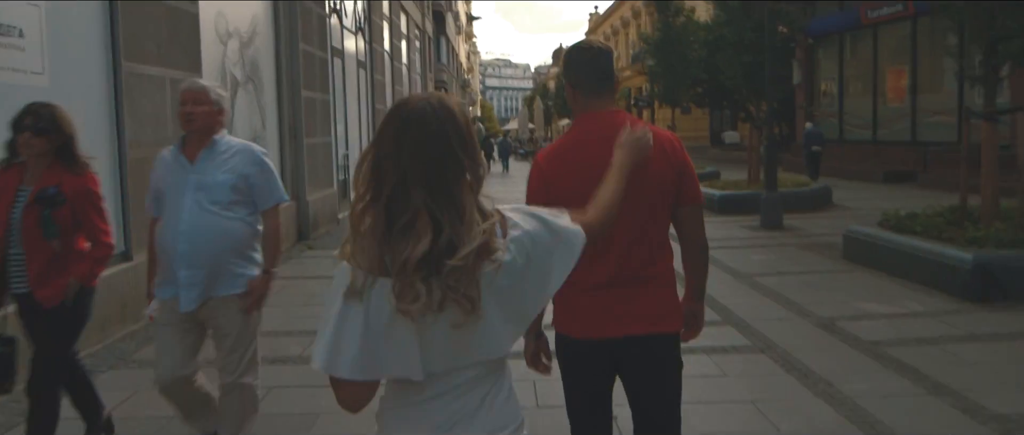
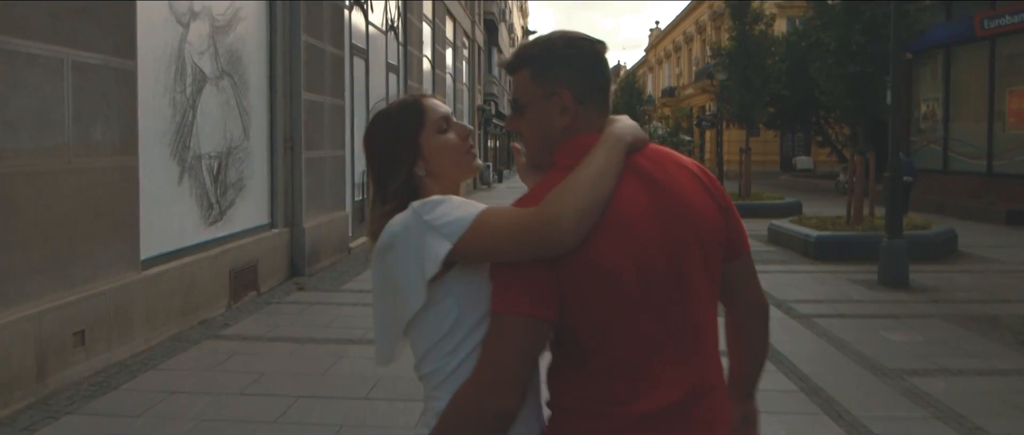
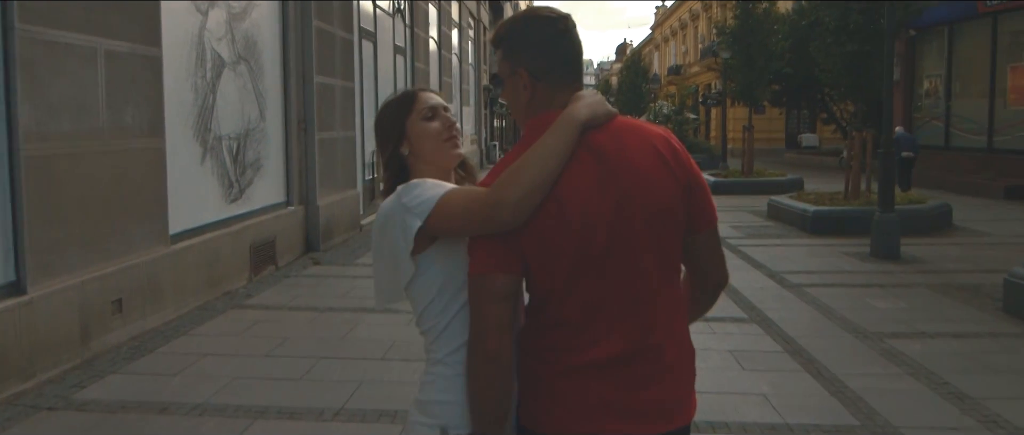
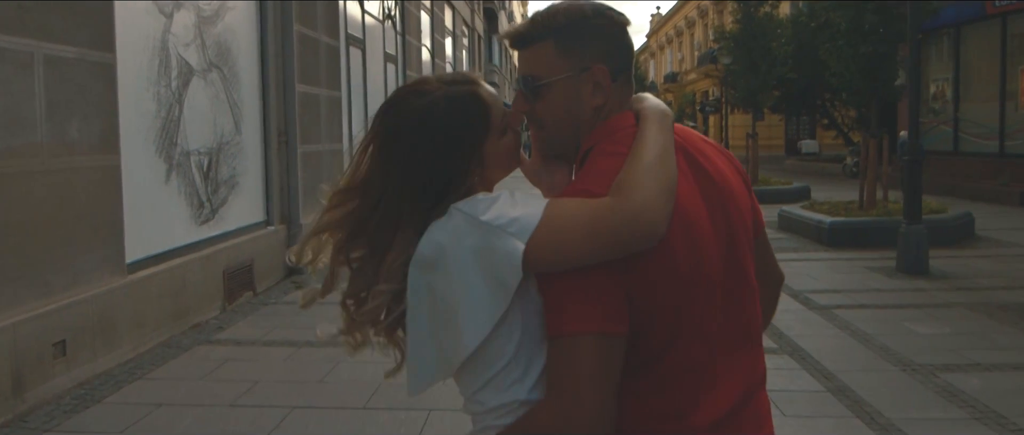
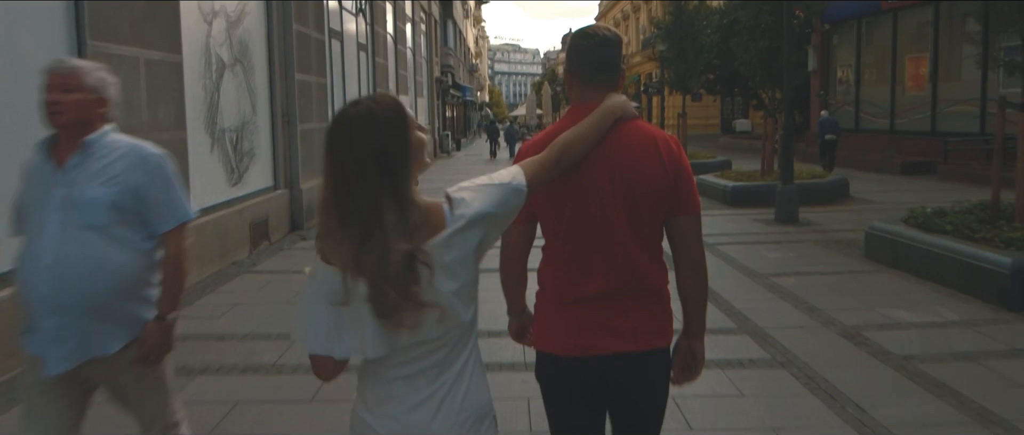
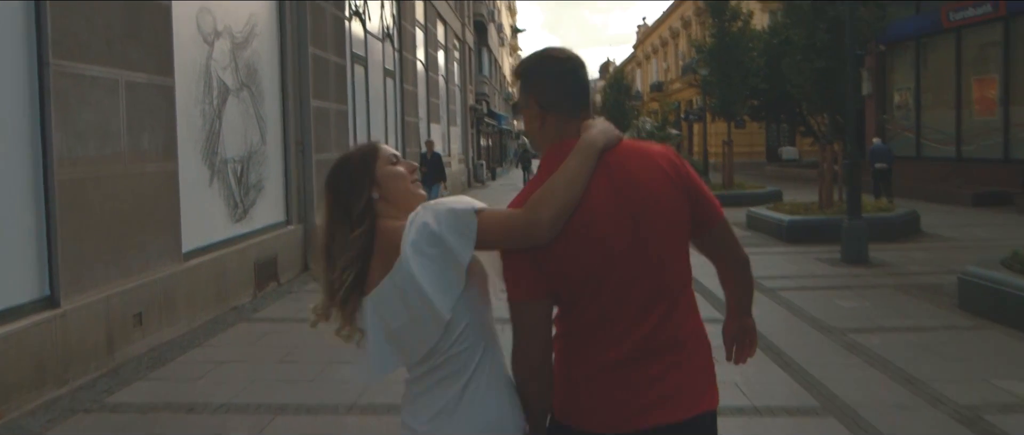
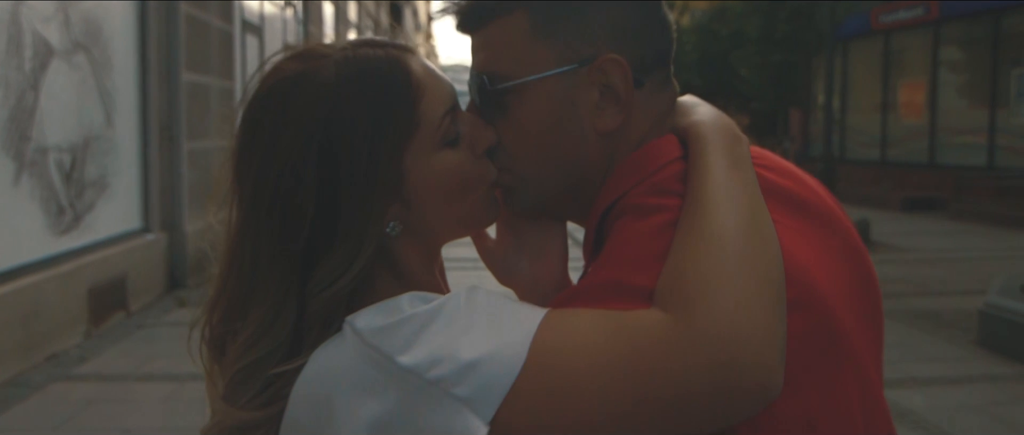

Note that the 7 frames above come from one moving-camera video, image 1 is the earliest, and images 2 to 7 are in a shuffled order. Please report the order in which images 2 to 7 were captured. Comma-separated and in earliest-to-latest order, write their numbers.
5, 6, 3, 2, 4, 7
